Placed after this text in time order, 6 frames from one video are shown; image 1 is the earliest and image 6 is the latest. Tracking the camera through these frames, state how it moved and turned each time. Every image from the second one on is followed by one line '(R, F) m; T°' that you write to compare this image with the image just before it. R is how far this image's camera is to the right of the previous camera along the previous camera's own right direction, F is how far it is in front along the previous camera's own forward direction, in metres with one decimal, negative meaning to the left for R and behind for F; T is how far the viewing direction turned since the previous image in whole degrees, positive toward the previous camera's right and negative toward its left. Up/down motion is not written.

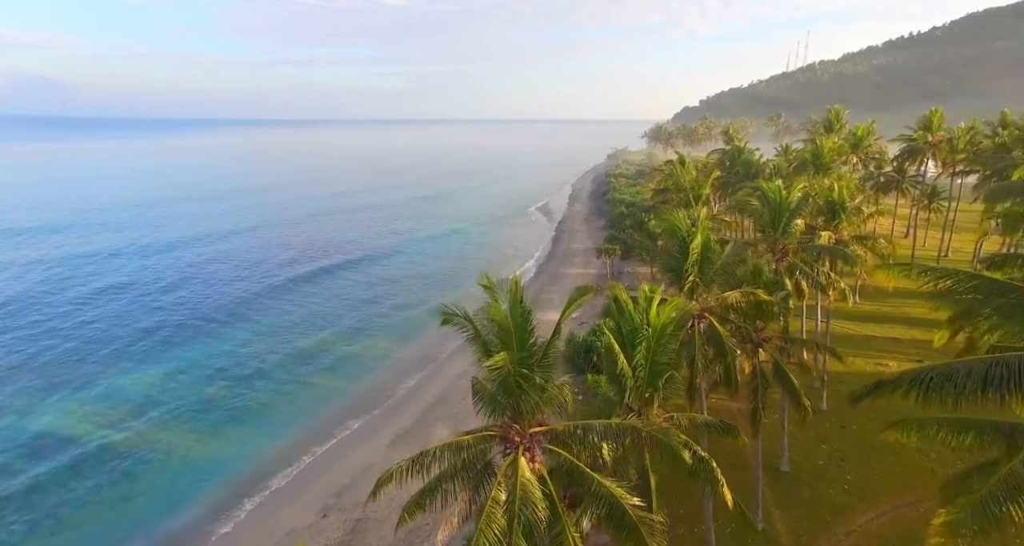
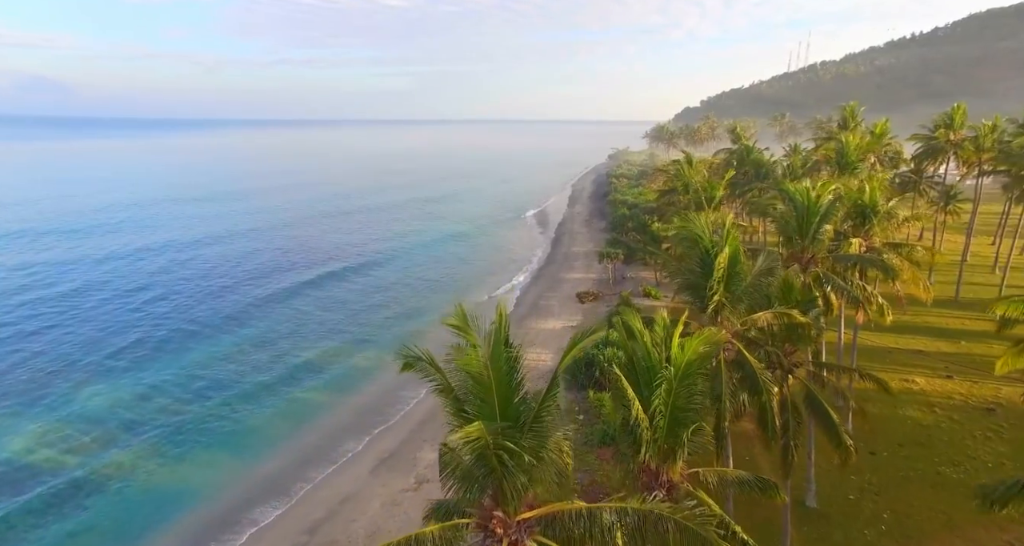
(+0.2, +2.2) m; 0°
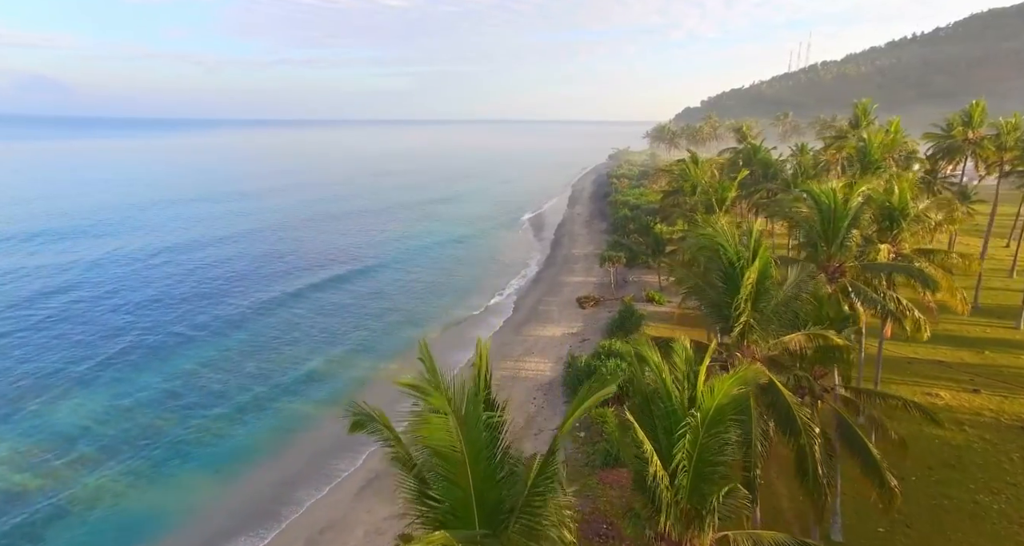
(+0.1, +1.7) m; 0°
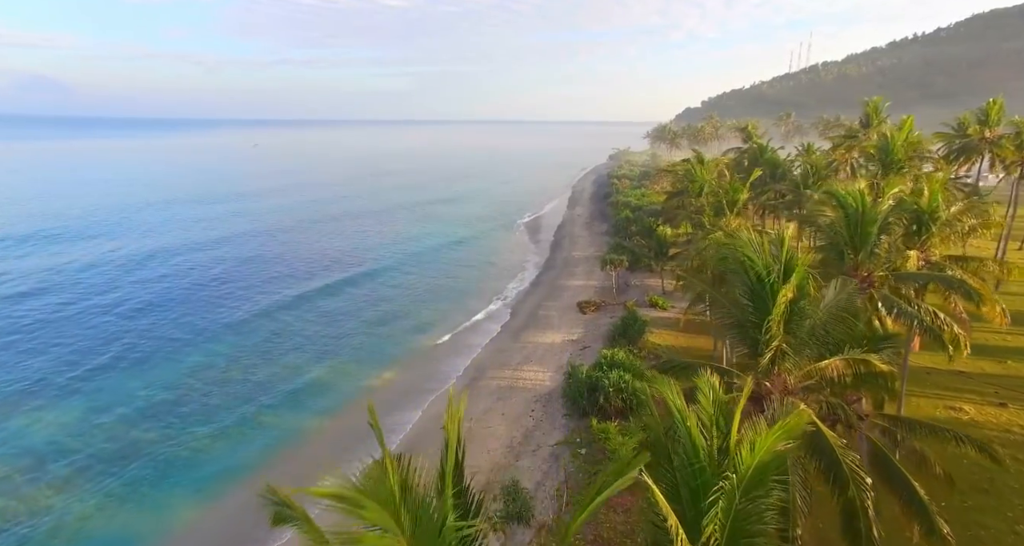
(+0.1, +1.4) m; 0°
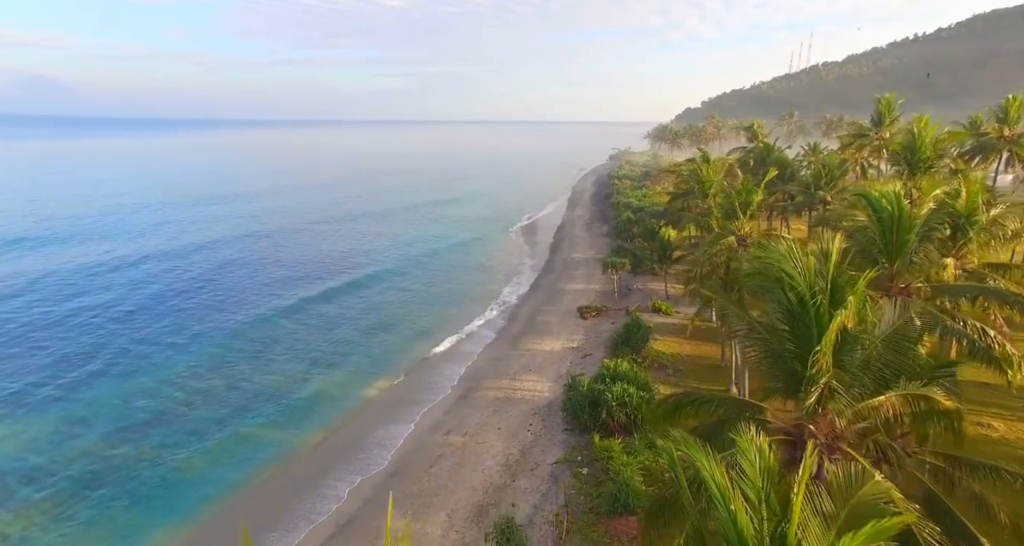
(+0.1, +1.5) m; 0°
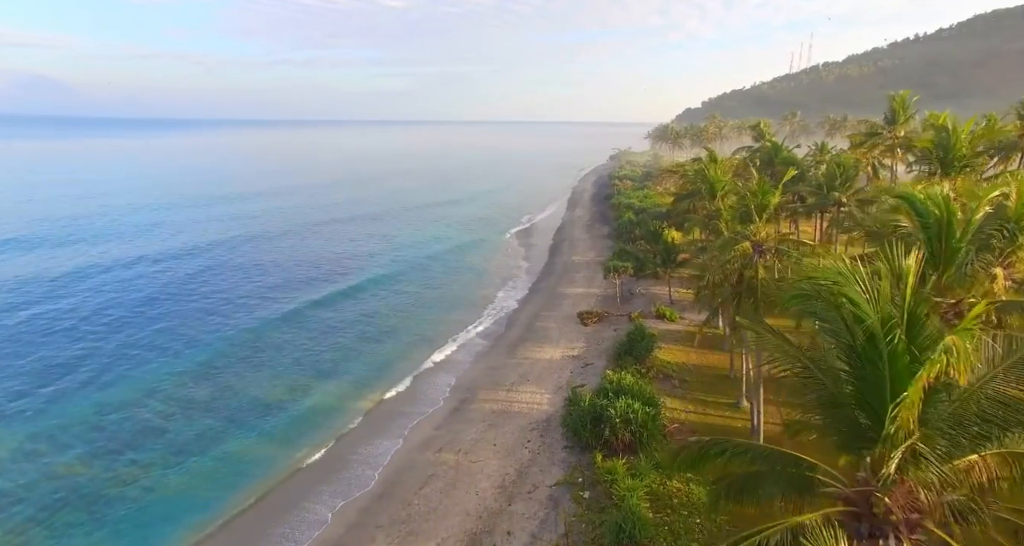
(+0.1, +1.5) m; 0°
